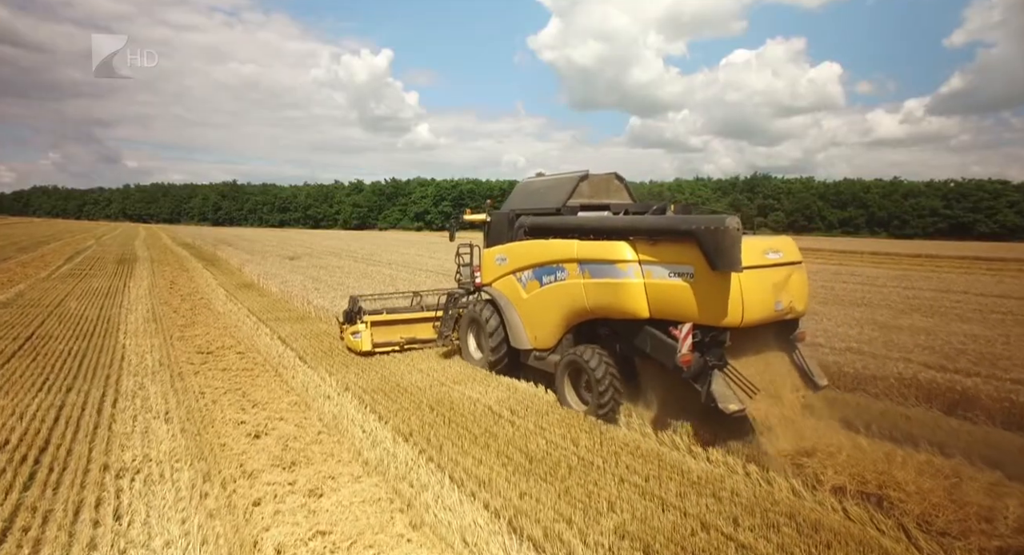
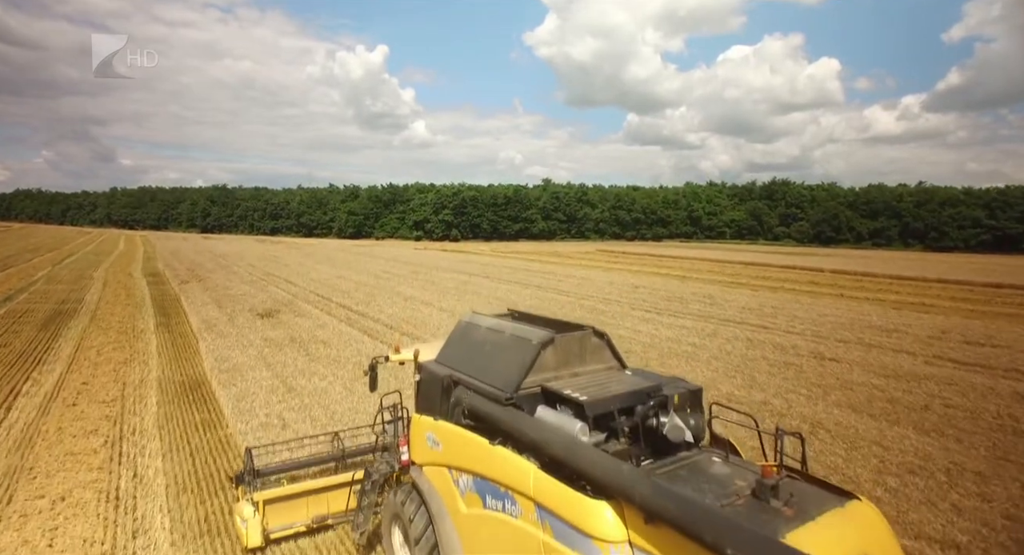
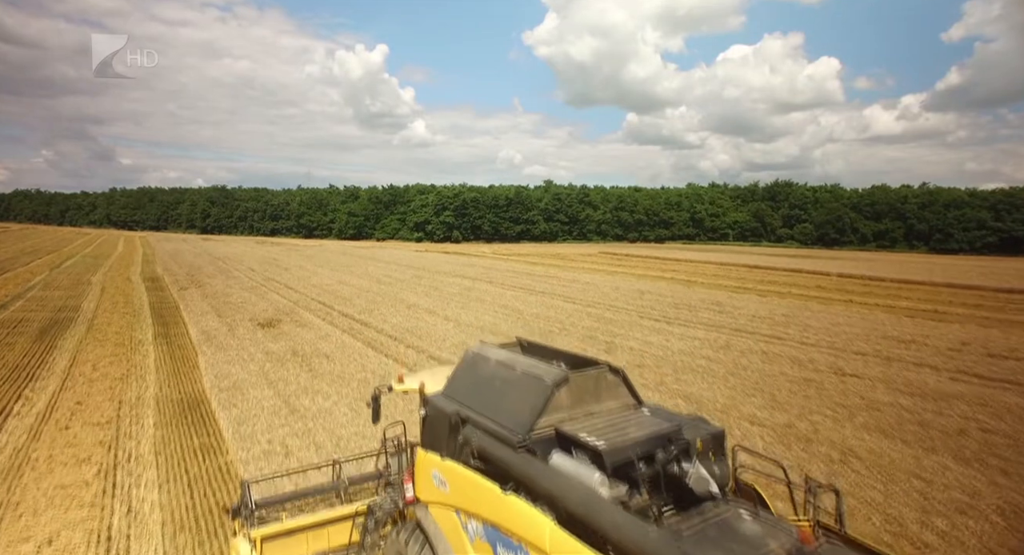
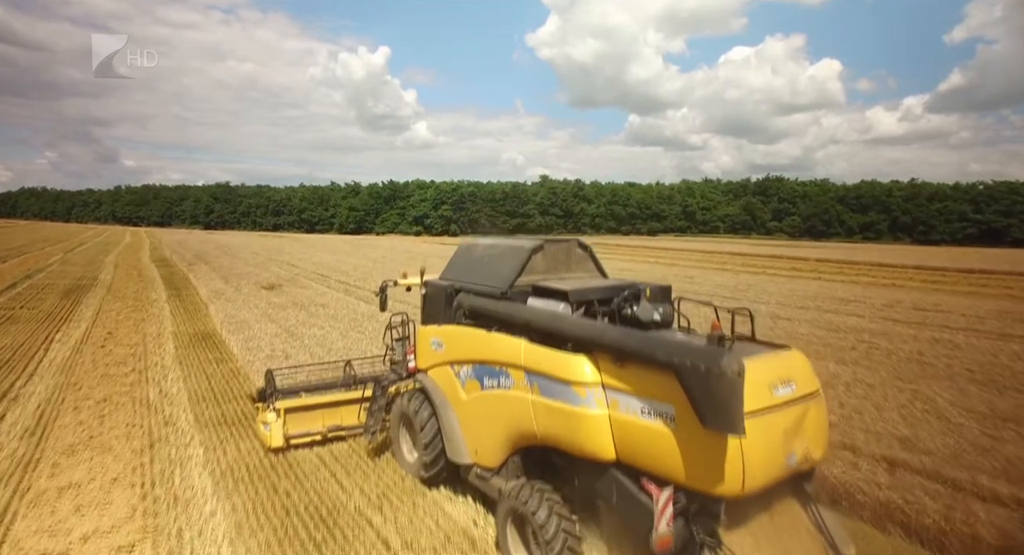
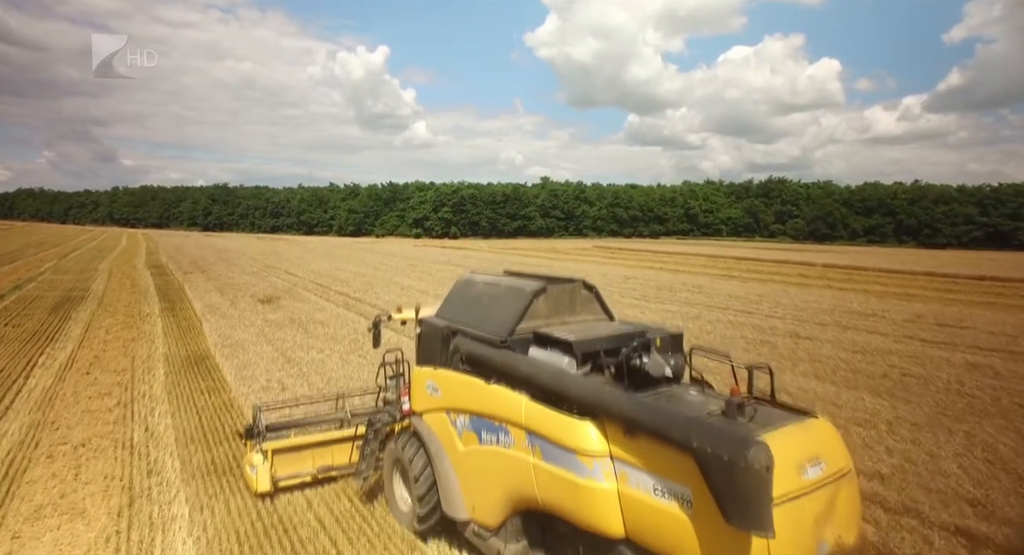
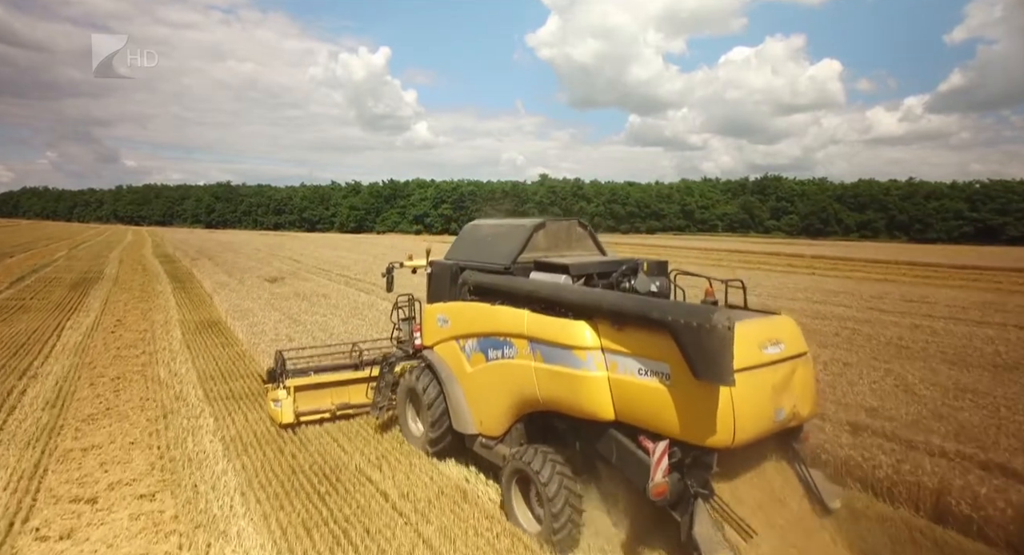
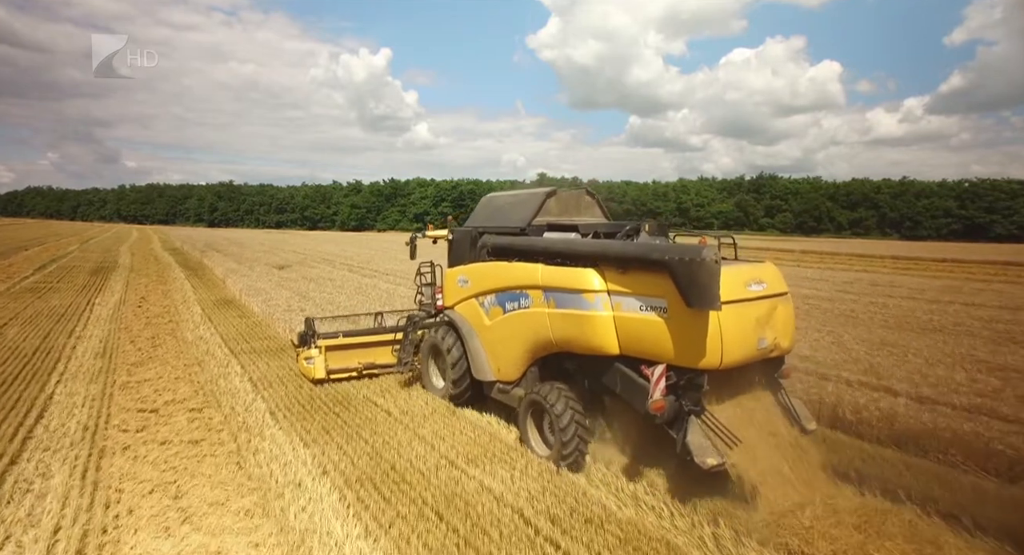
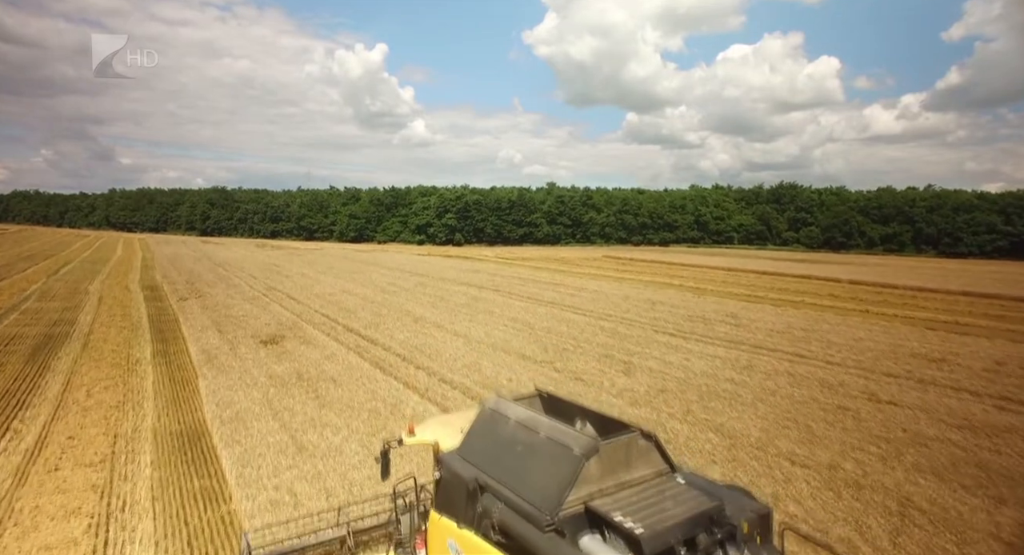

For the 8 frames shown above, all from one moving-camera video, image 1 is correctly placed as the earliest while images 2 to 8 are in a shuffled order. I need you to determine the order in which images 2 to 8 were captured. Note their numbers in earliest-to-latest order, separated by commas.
7, 6, 4, 5, 2, 3, 8
